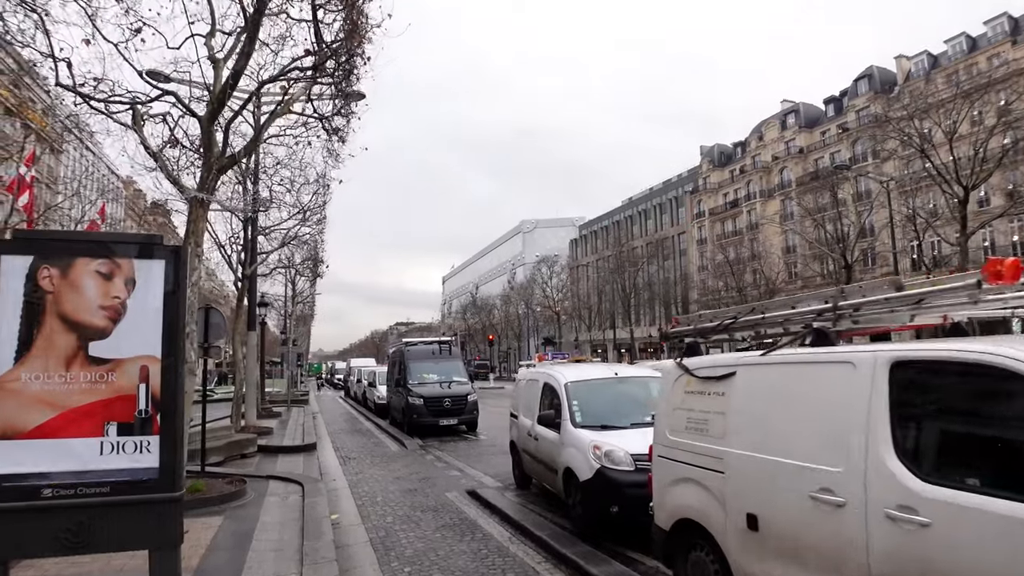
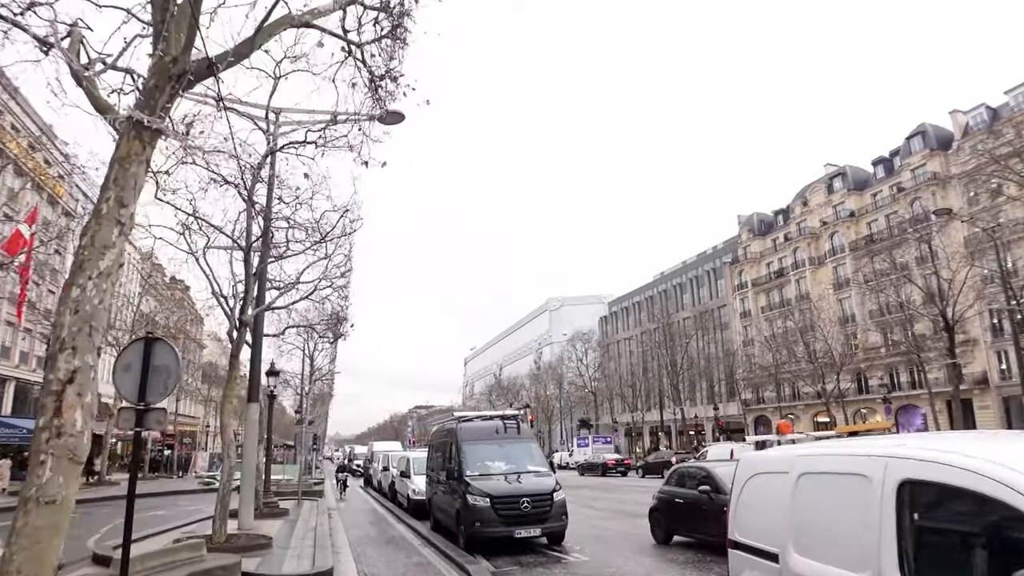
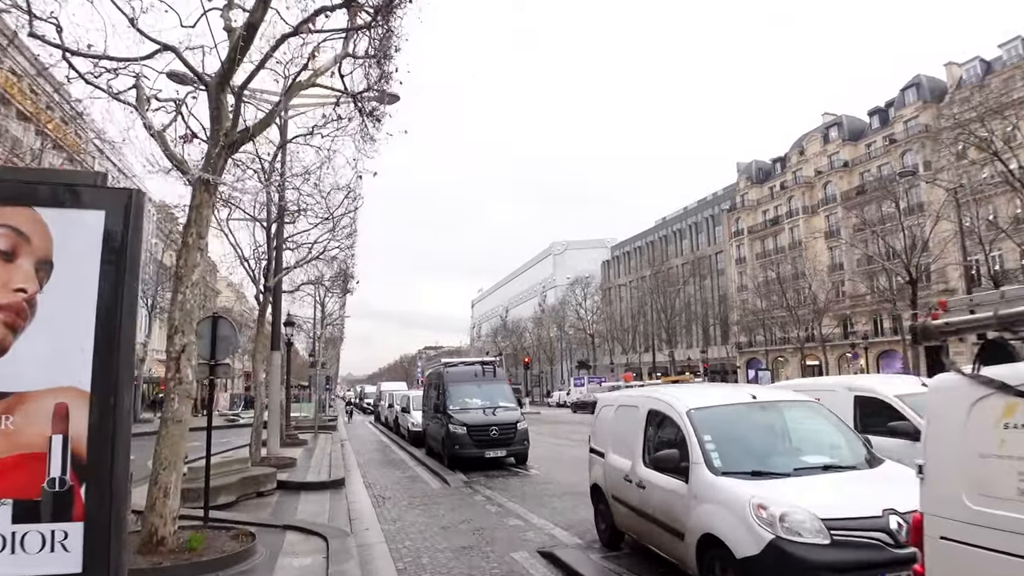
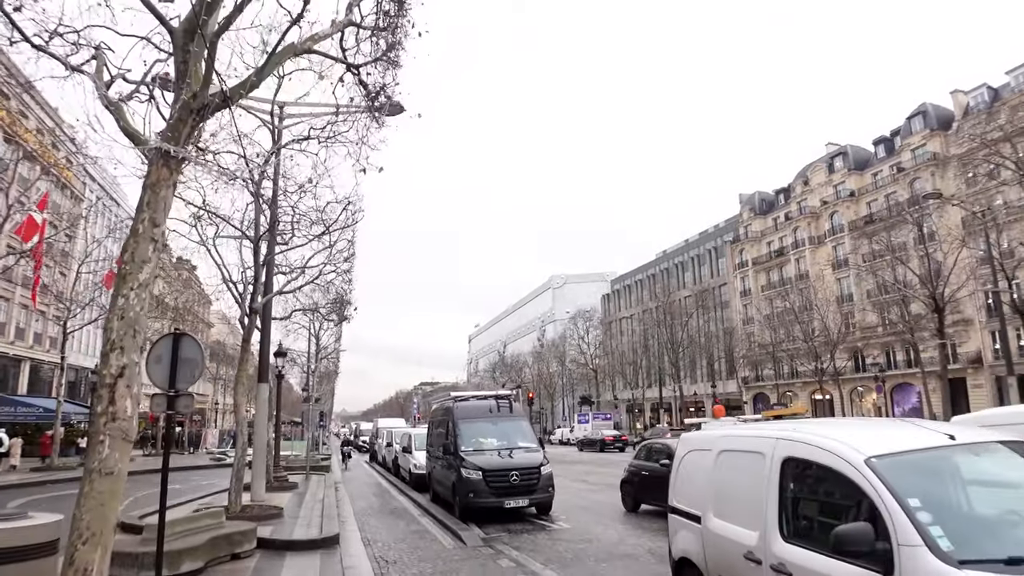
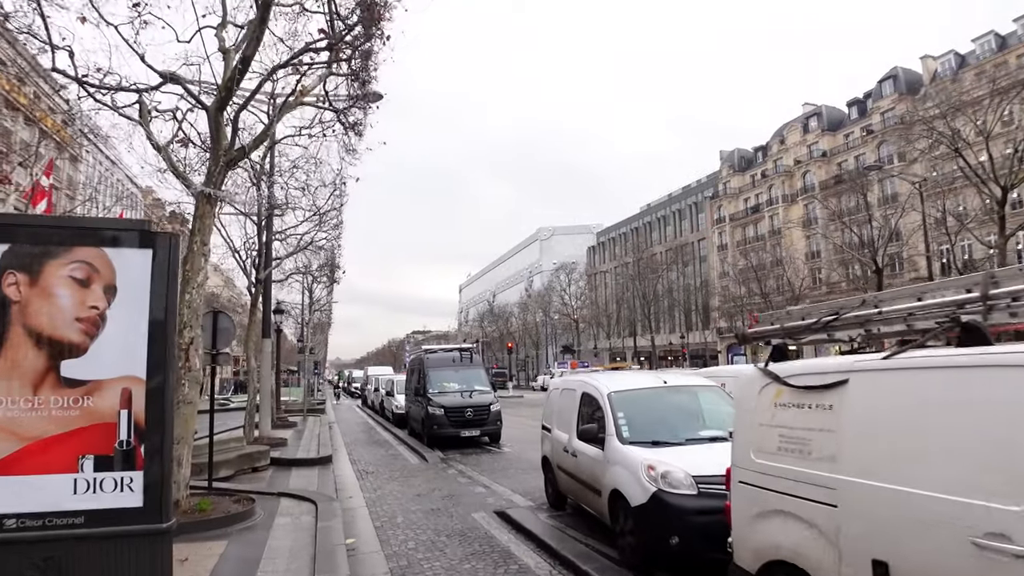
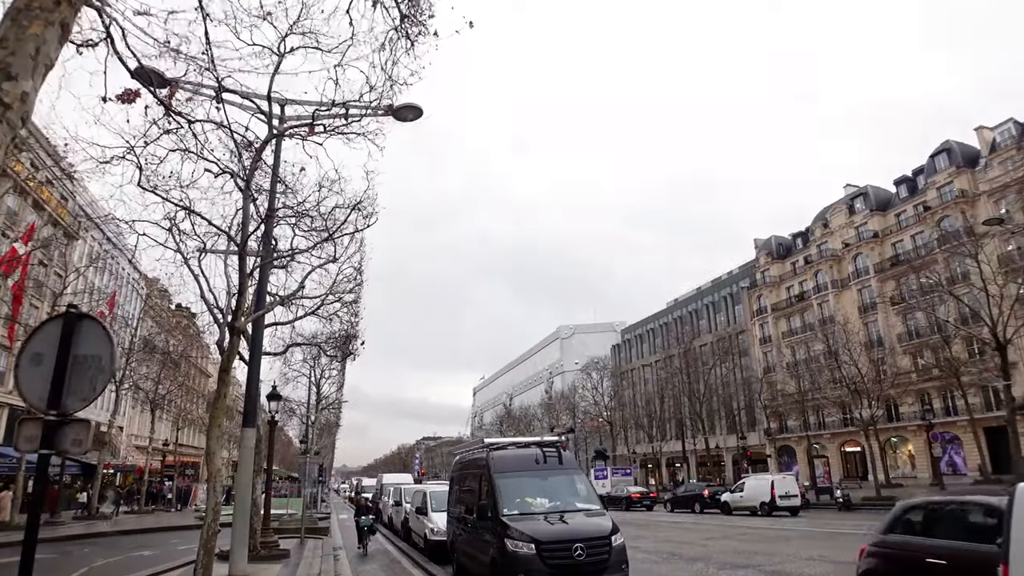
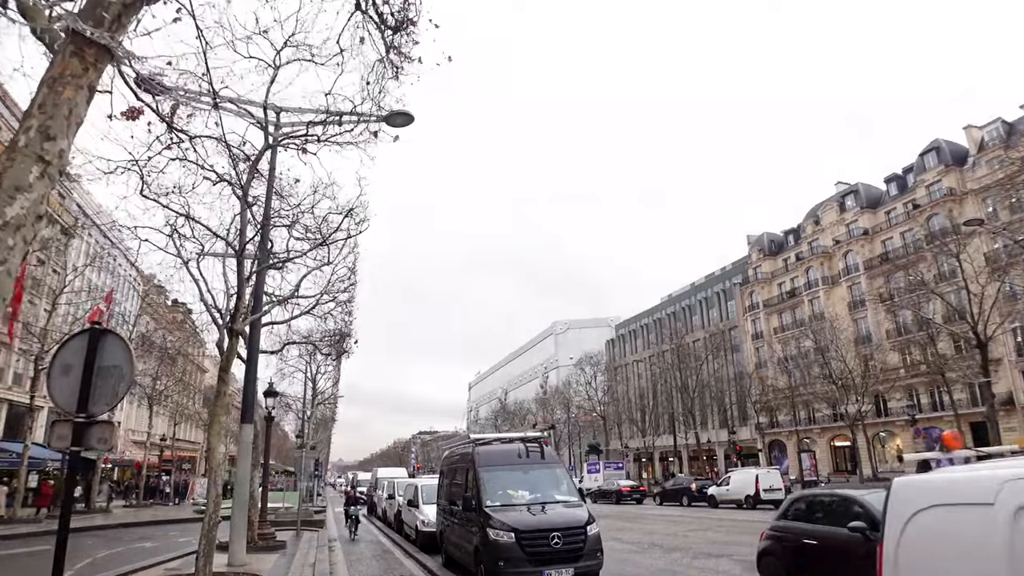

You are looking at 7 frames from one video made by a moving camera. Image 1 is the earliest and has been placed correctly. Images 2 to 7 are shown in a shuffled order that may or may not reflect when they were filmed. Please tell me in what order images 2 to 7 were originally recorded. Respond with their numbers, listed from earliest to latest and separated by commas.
5, 3, 4, 2, 7, 6
